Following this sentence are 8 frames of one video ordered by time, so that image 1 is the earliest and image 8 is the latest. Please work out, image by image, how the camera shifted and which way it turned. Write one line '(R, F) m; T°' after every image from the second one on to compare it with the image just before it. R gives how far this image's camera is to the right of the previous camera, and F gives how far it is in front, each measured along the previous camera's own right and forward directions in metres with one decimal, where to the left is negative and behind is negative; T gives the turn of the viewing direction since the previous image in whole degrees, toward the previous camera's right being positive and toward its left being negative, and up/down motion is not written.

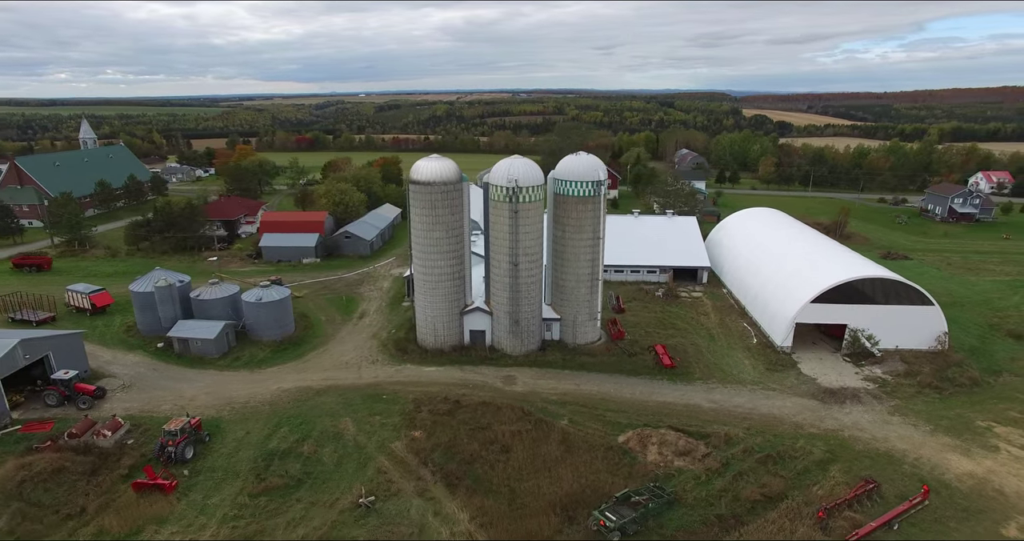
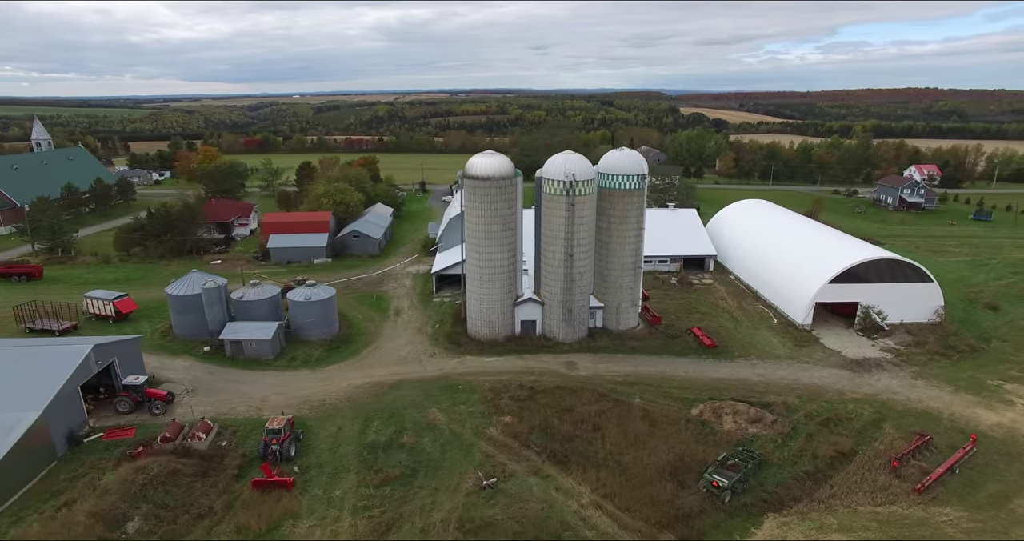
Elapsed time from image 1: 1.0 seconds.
(-5.4, -0.8) m; +6°
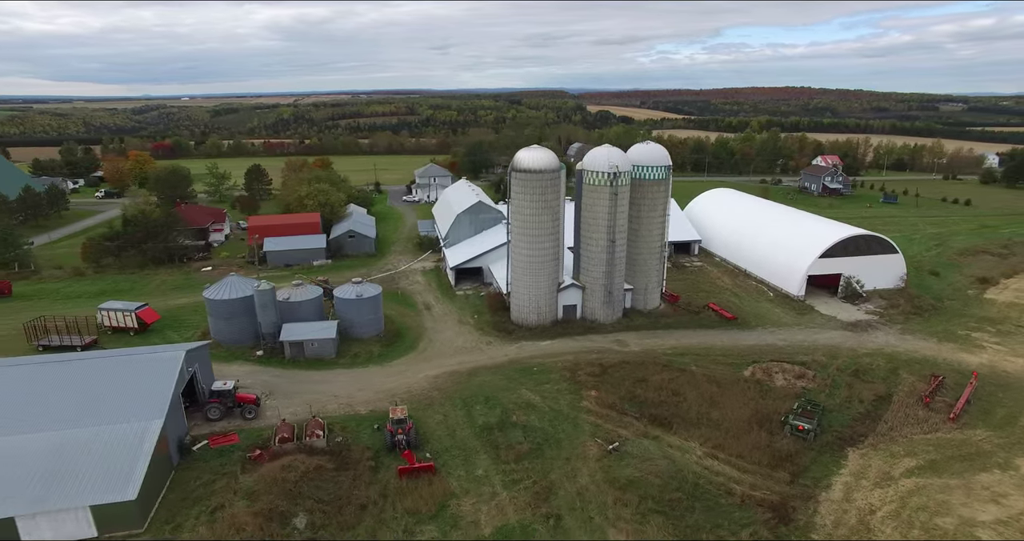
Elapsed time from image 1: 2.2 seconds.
(-7.0, -0.9) m; +9°
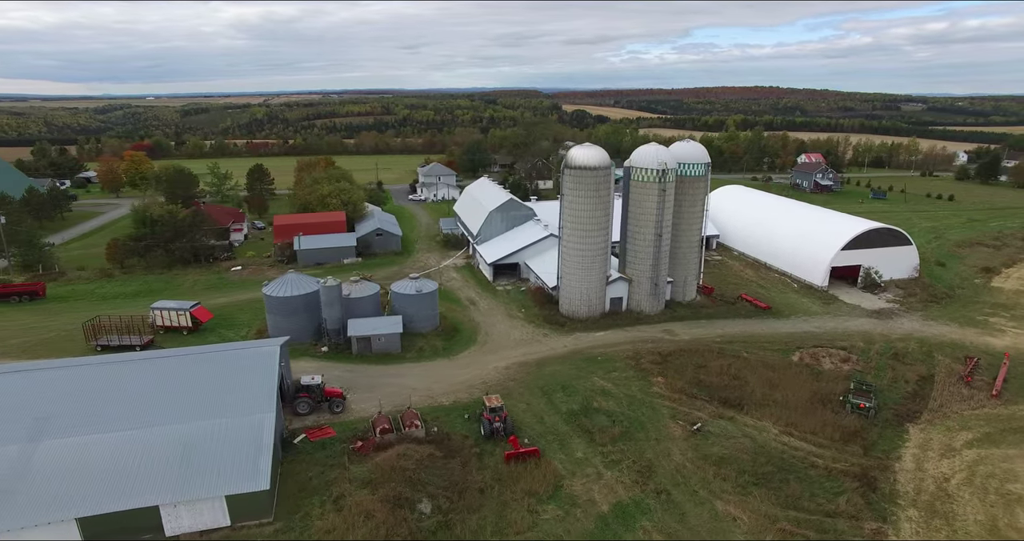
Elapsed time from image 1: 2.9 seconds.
(-4.2, -0.8) m; +3°
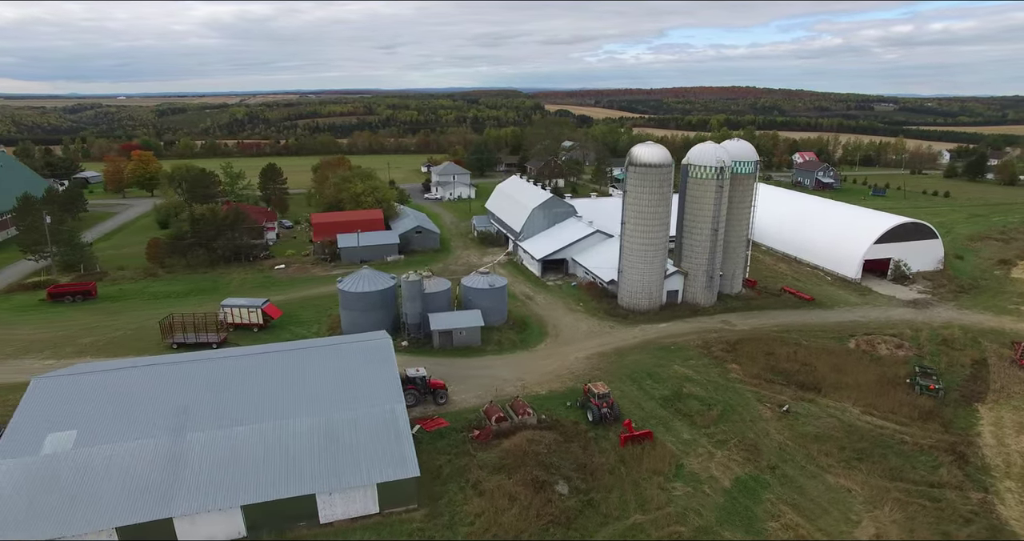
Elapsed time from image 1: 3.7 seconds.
(-4.7, -0.8) m; +2°
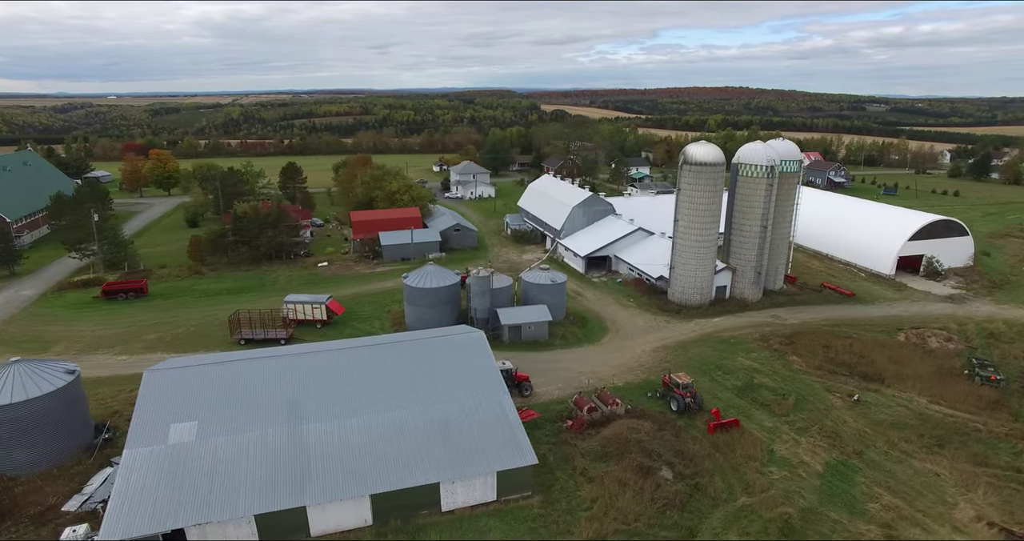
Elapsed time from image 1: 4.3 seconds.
(-3.6, -0.6) m; +1°
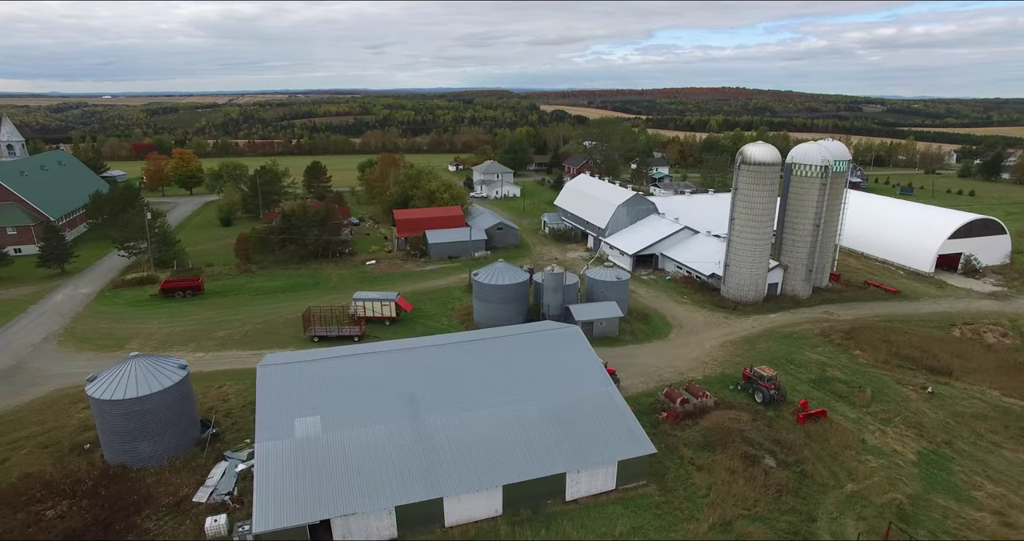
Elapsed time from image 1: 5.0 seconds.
(-3.8, -0.5) m; +1°
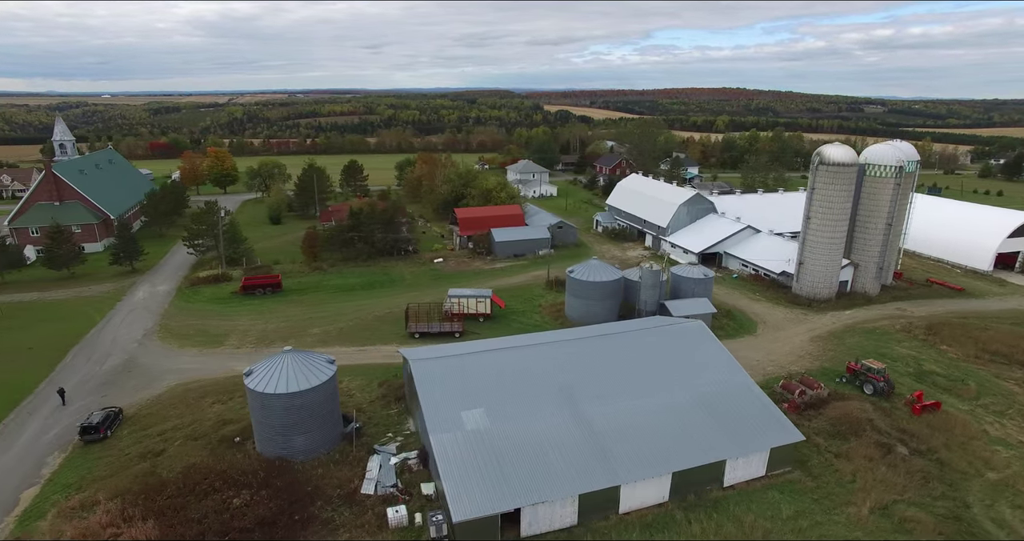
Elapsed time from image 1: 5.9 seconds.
(-5.1, -0.6) m; 0°
